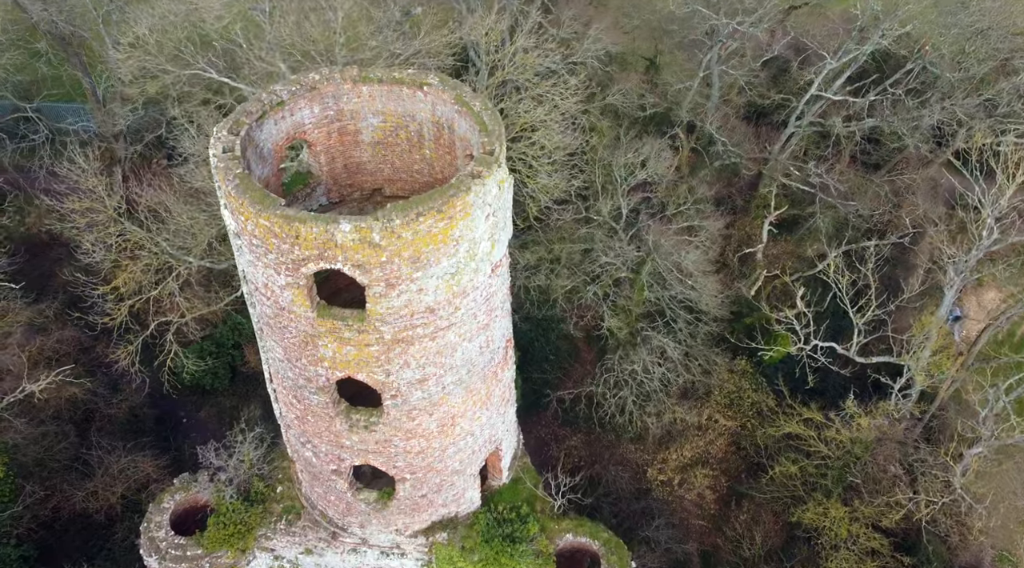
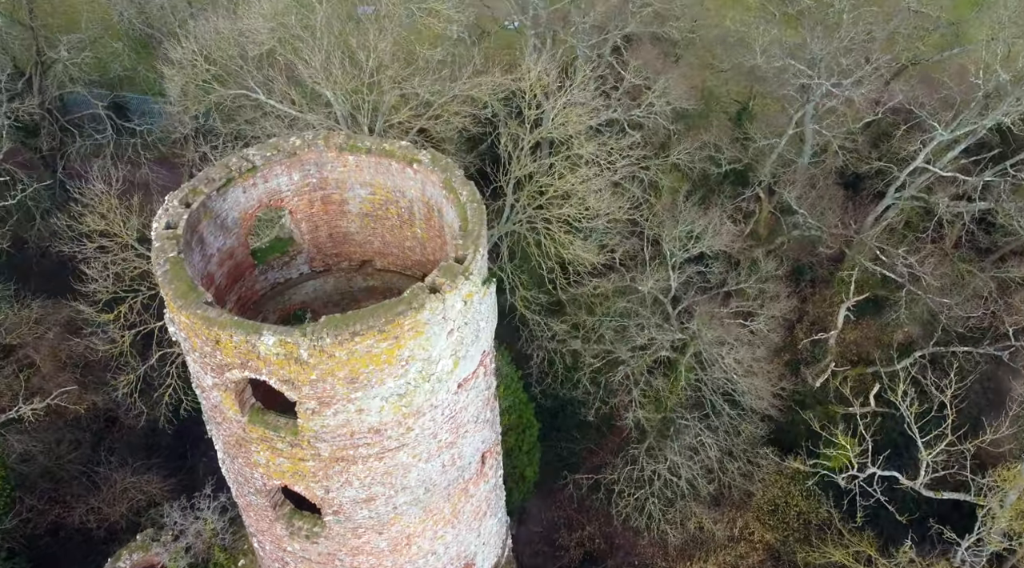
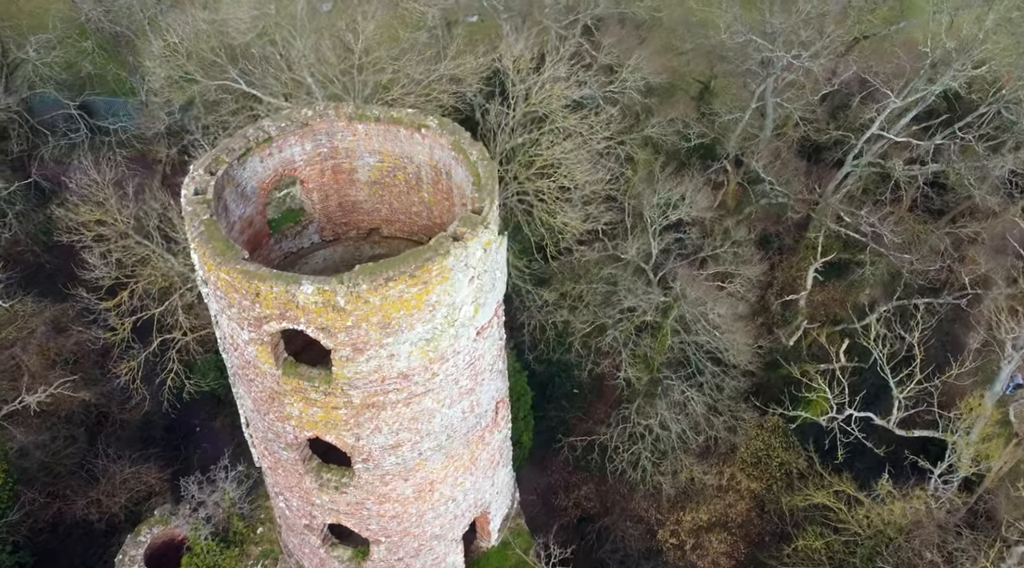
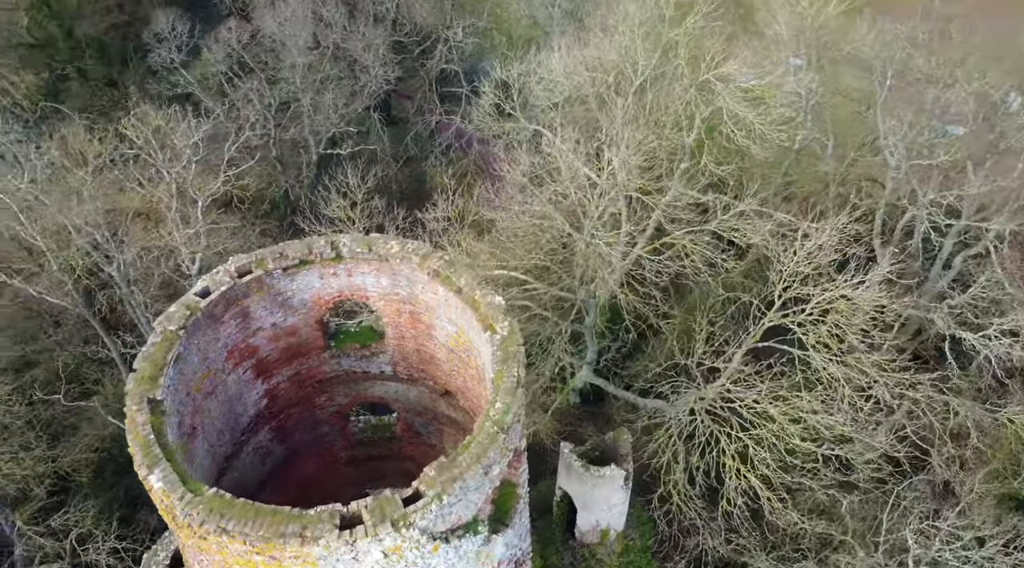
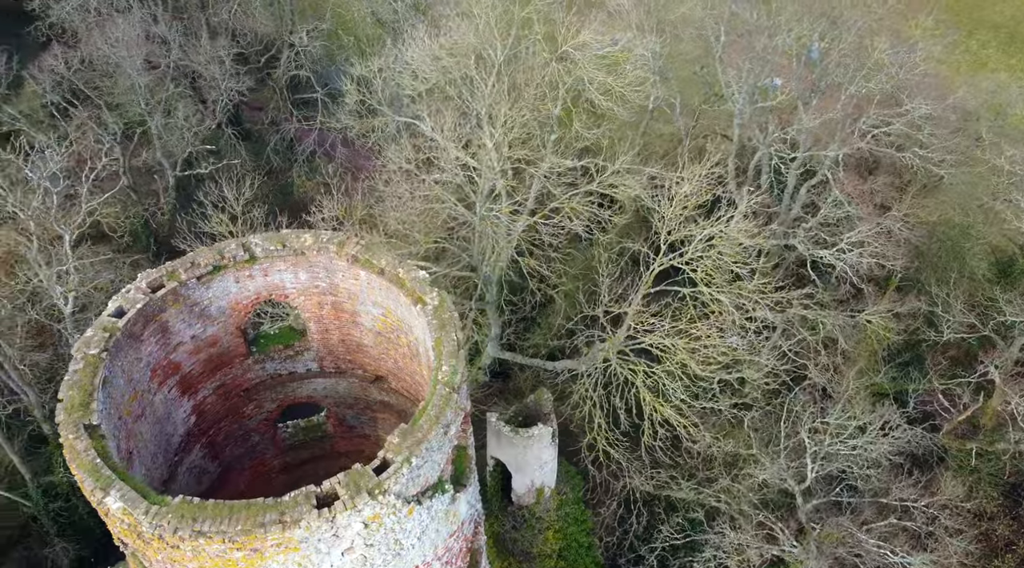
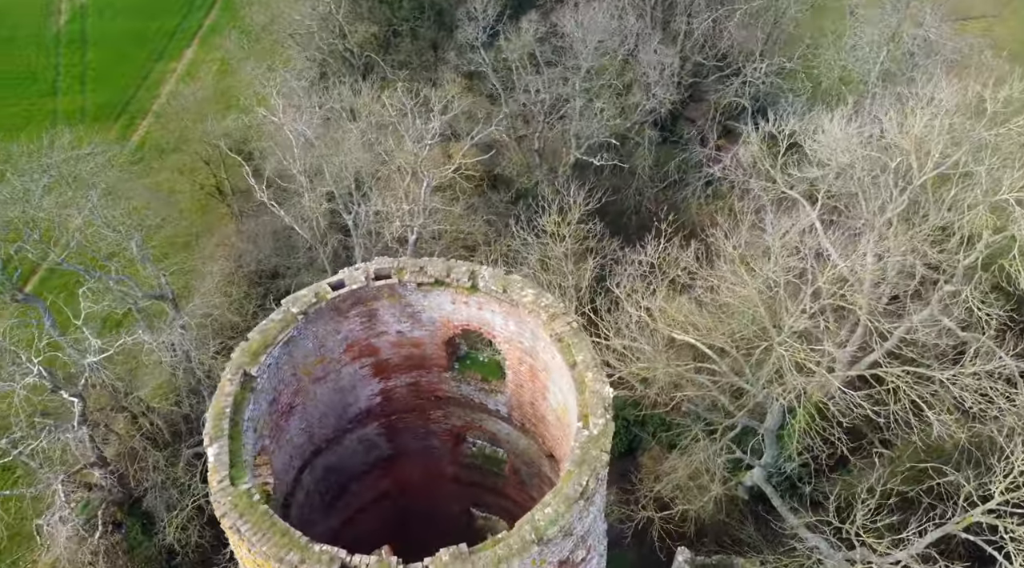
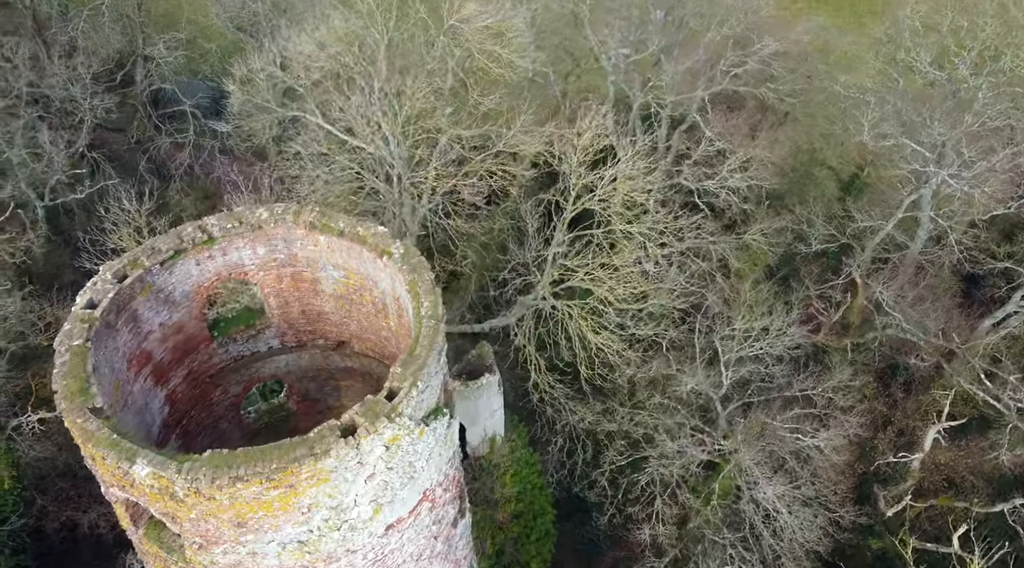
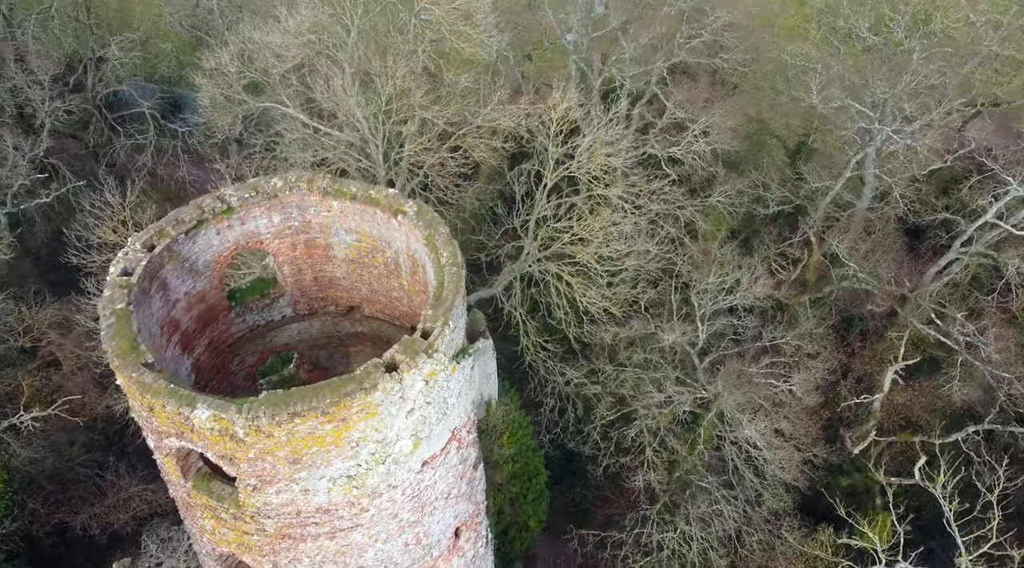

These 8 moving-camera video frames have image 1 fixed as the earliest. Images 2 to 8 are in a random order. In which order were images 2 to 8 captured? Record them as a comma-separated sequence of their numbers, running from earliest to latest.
3, 2, 8, 7, 5, 4, 6
